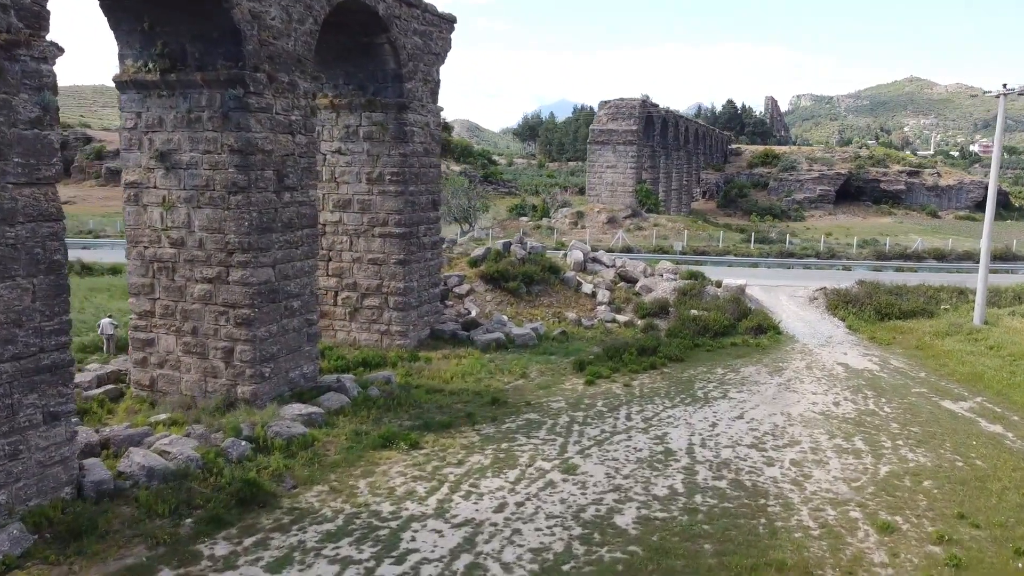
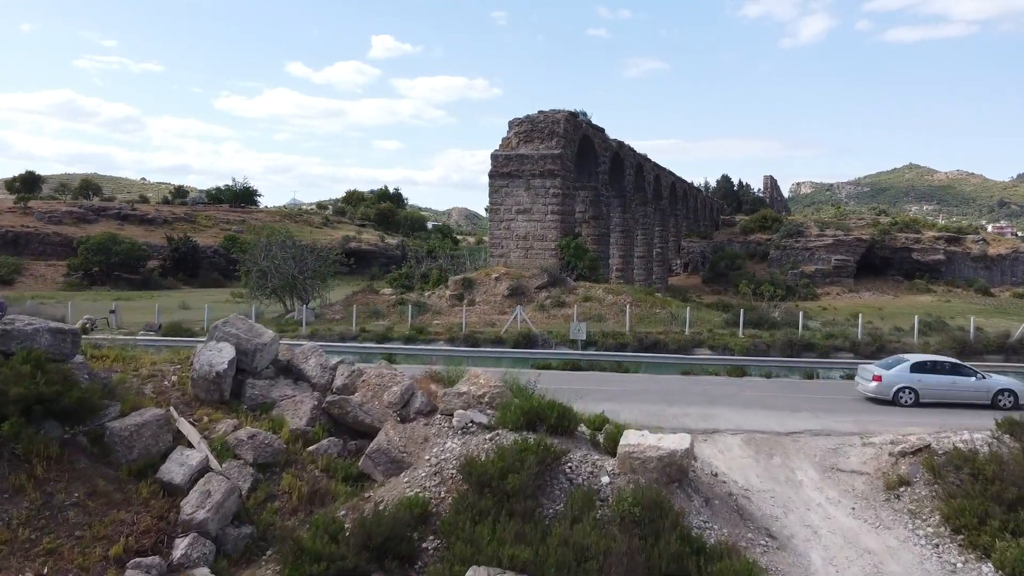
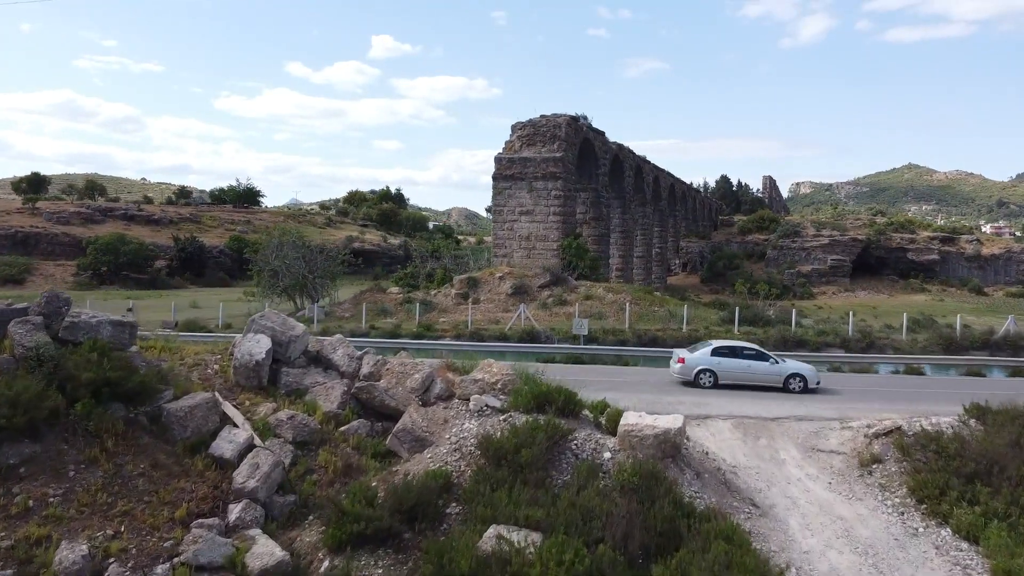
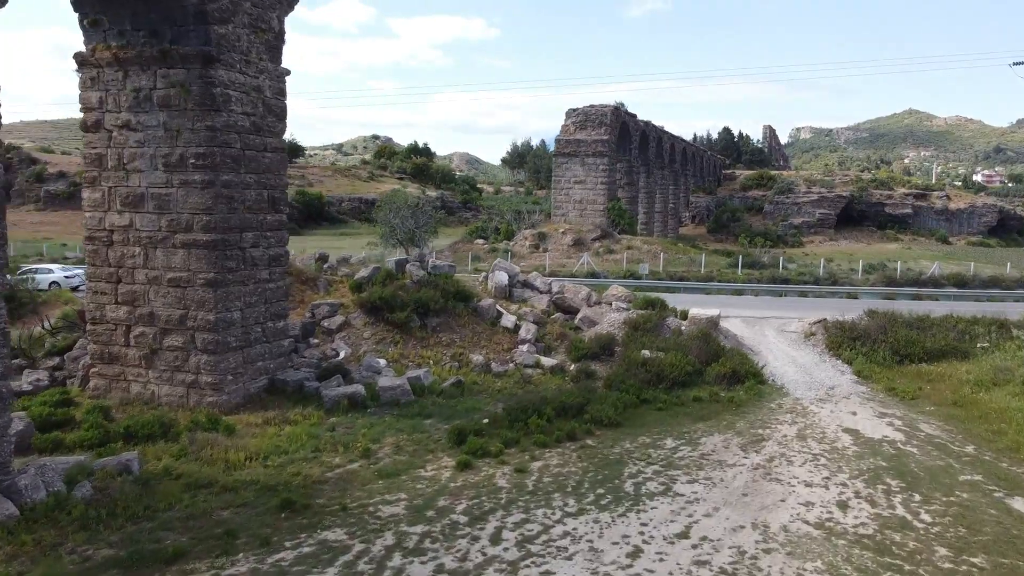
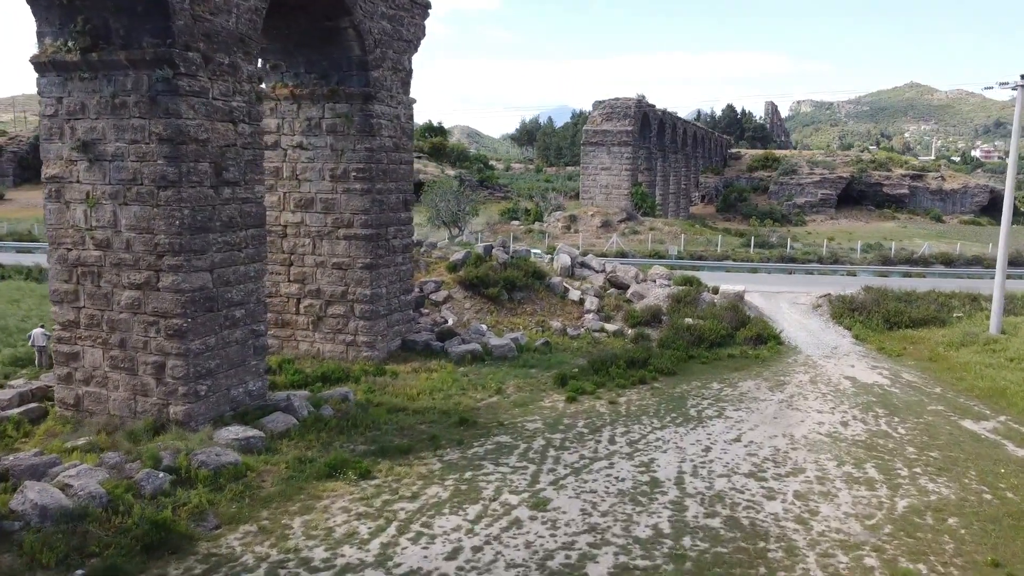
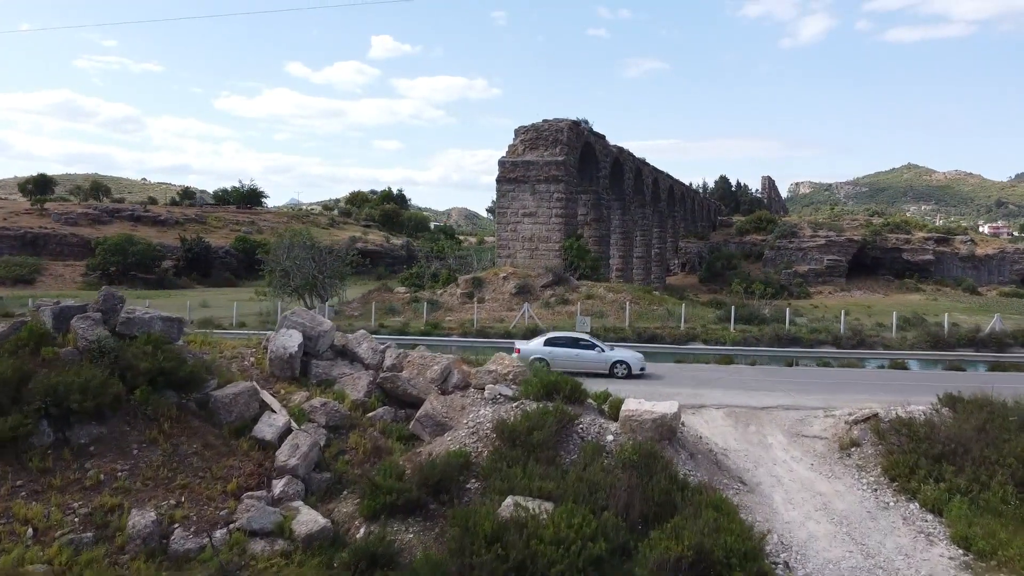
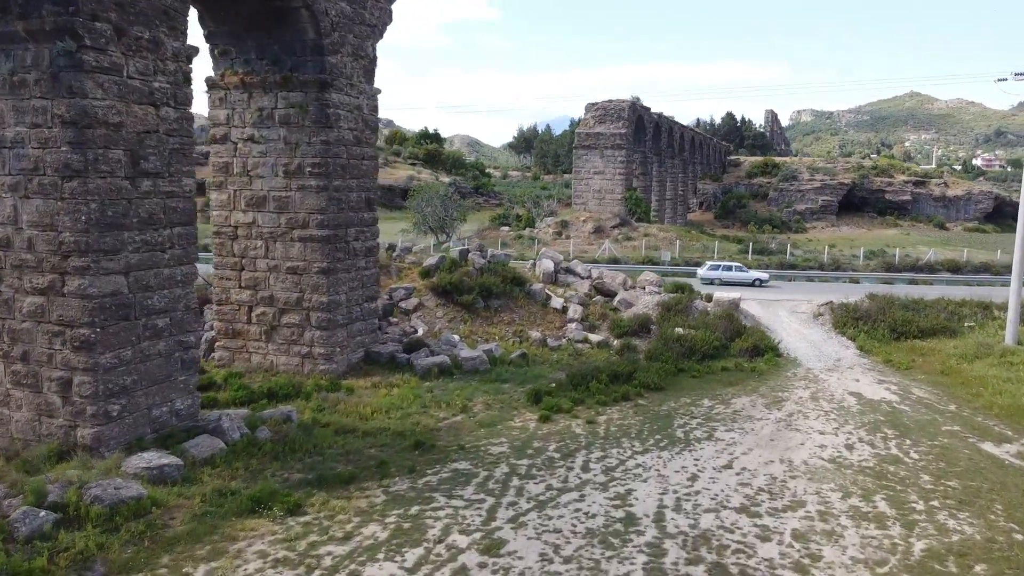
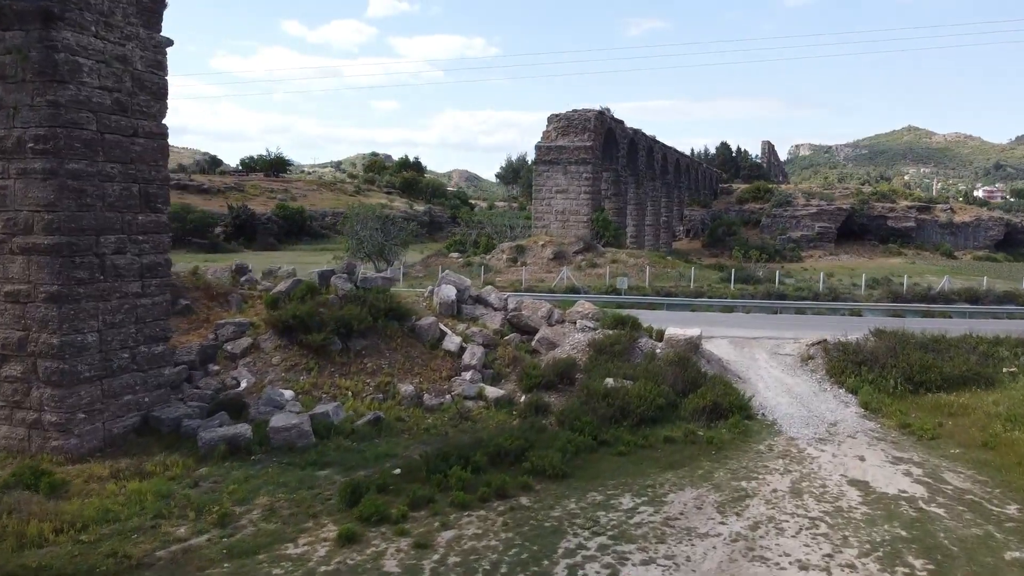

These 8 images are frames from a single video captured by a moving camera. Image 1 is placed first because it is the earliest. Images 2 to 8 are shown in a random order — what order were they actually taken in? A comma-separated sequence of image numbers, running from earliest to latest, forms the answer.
5, 7, 4, 8, 6, 3, 2
